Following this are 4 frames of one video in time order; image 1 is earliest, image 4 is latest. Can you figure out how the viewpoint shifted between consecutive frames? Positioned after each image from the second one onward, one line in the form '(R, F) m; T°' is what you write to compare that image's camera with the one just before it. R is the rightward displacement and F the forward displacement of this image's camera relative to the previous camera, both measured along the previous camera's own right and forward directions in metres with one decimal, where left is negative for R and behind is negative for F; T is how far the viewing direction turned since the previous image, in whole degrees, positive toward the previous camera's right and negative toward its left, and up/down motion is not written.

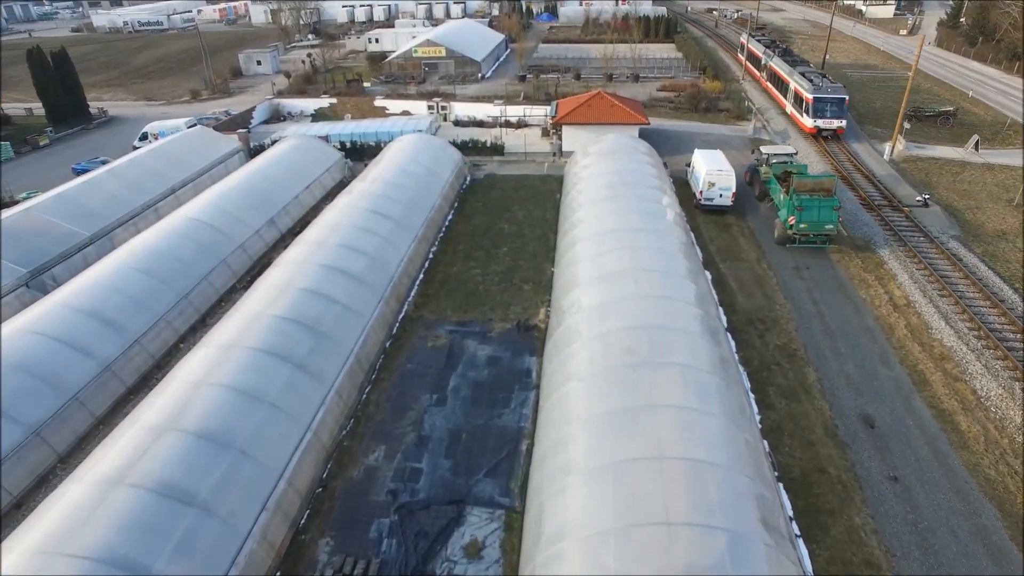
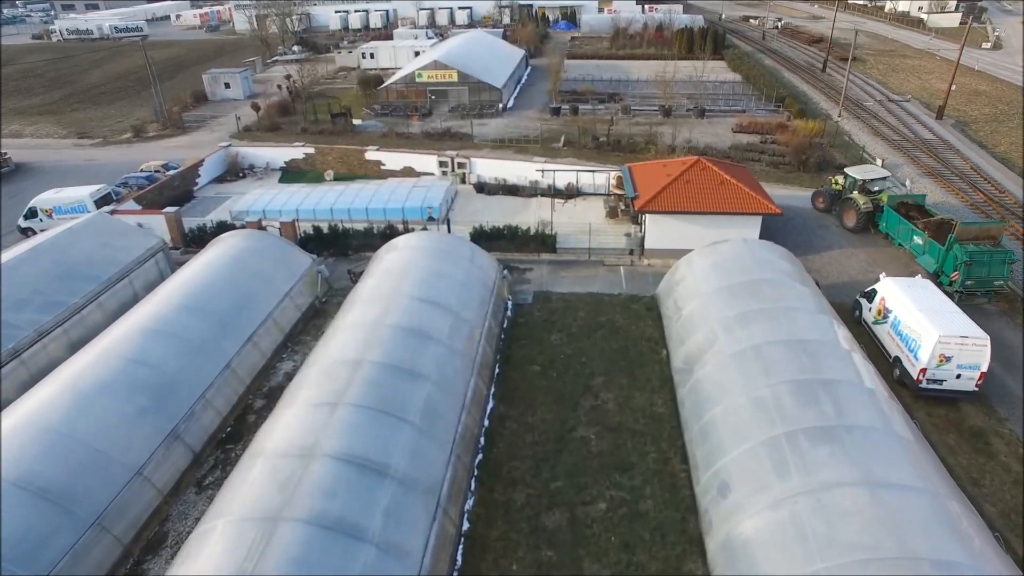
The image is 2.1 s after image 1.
(-1.6, +8.3) m; 0°
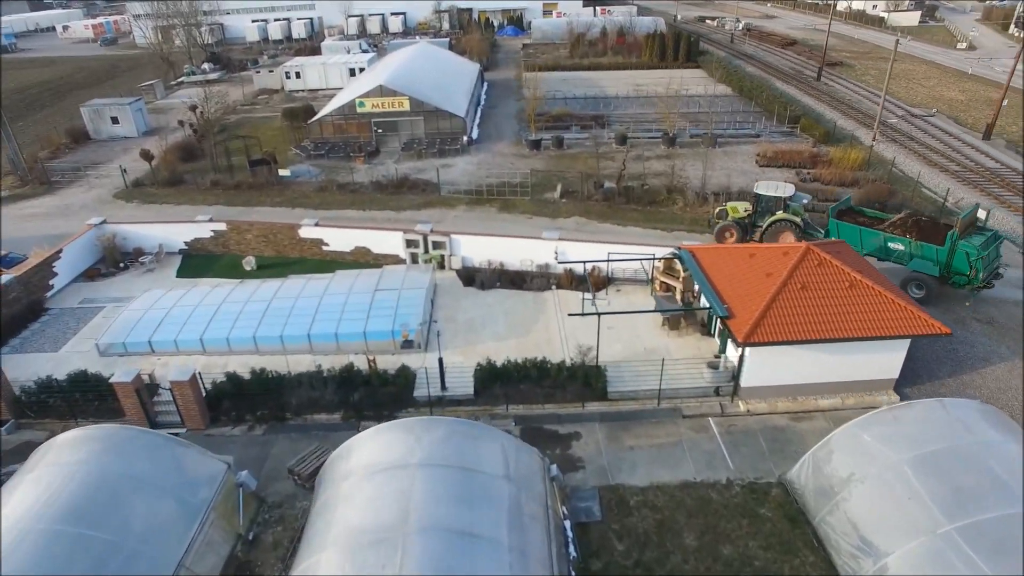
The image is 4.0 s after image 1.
(-1.5, +6.0) m; +5°
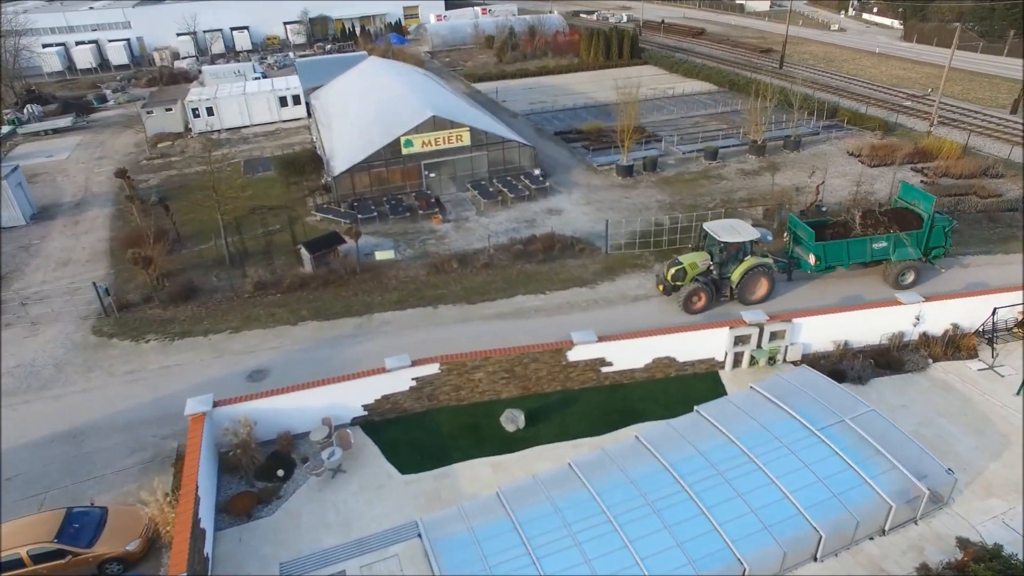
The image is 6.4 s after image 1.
(-9.4, +6.3) m; +18°
